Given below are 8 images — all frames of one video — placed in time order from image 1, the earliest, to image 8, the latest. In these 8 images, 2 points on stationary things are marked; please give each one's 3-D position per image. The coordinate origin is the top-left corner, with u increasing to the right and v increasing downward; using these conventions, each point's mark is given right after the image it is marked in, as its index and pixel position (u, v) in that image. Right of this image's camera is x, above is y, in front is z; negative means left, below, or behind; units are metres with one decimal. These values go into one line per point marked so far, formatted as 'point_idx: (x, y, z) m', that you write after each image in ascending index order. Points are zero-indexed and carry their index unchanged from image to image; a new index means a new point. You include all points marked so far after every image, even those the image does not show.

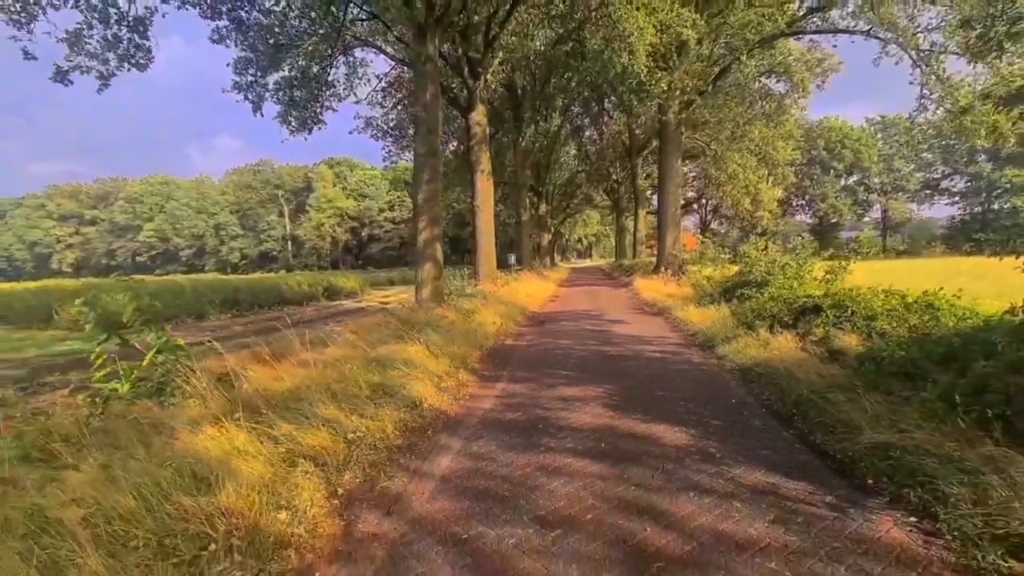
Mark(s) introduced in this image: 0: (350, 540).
0: (-1.3, -2.0, +4.0) m
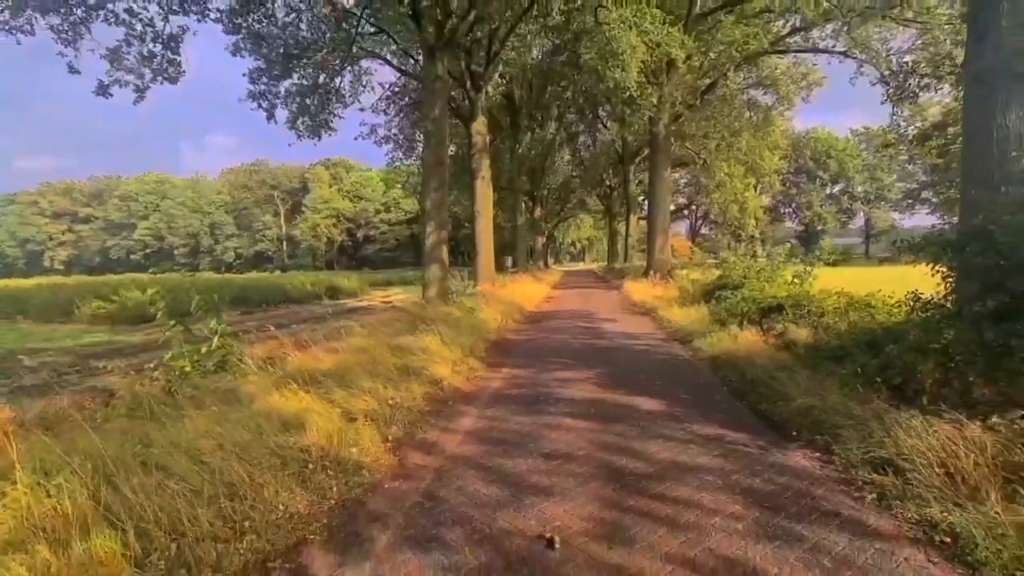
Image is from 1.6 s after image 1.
0: (-1.2, -1.9, +5.4) m
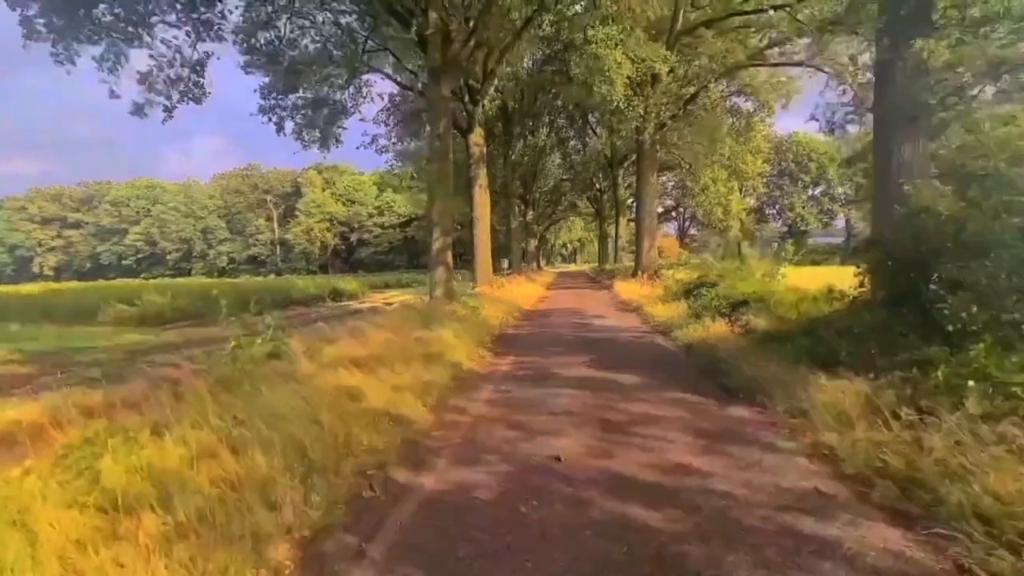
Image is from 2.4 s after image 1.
0: (-1.0, -1.9, +7.1) m
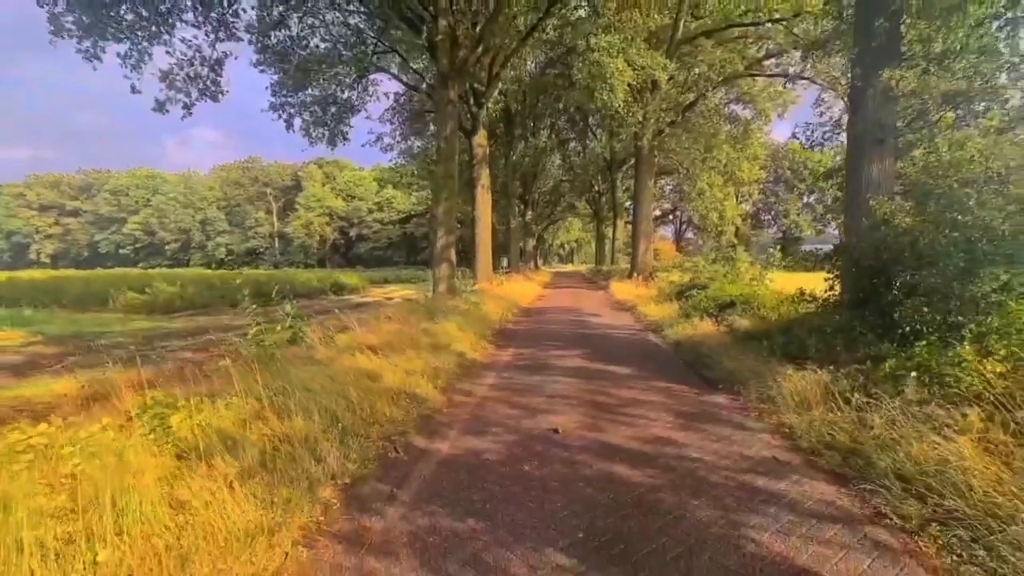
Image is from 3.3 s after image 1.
0: (-0.9, -1.8, +7.9) m
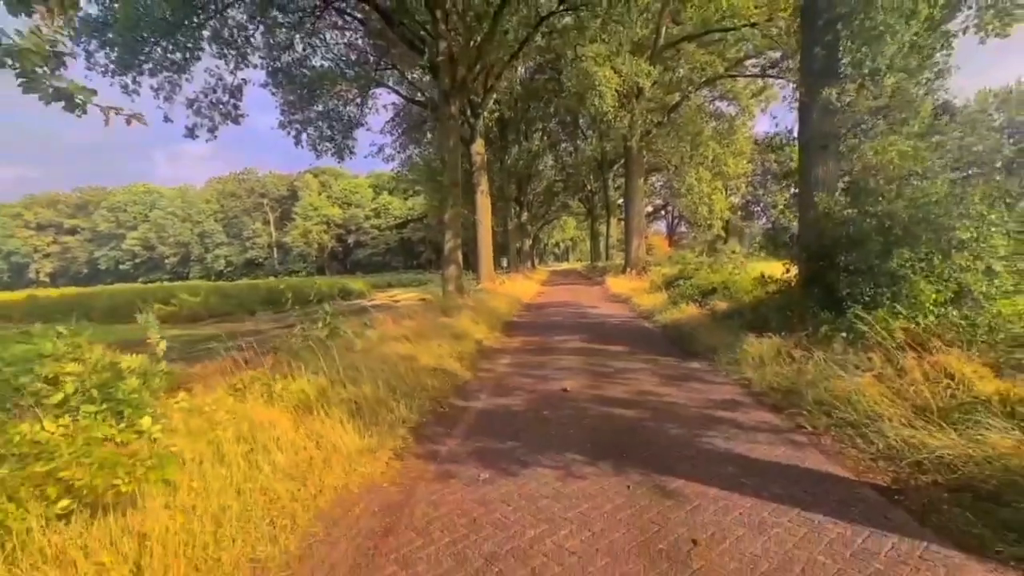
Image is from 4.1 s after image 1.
0: (-0.6, -1.7, +9.6) m
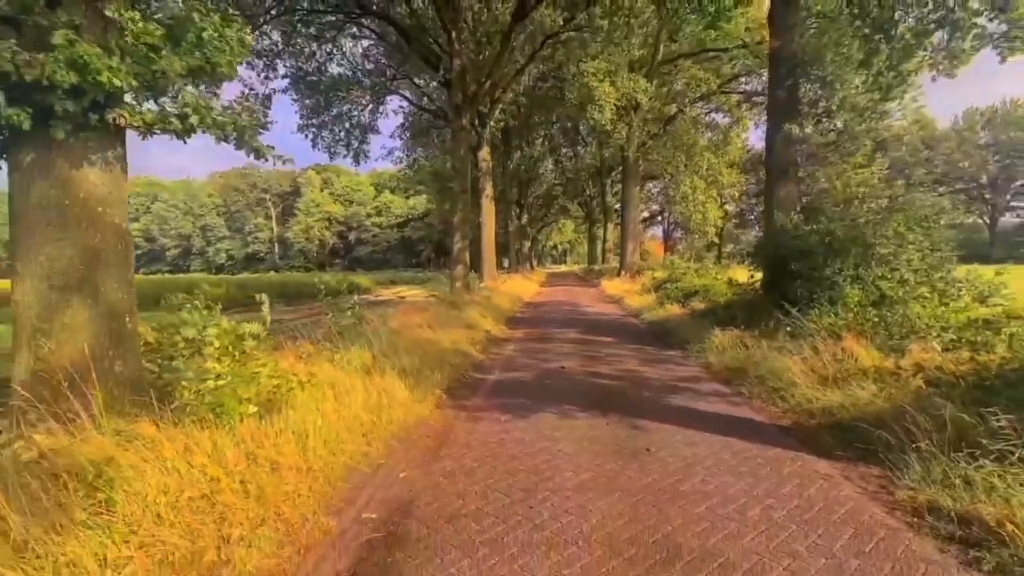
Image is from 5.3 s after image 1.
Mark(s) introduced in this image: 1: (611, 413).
0: (-0.5, -1.6, +11.5) m
1: (+1.4, -1.8, +7.0) m
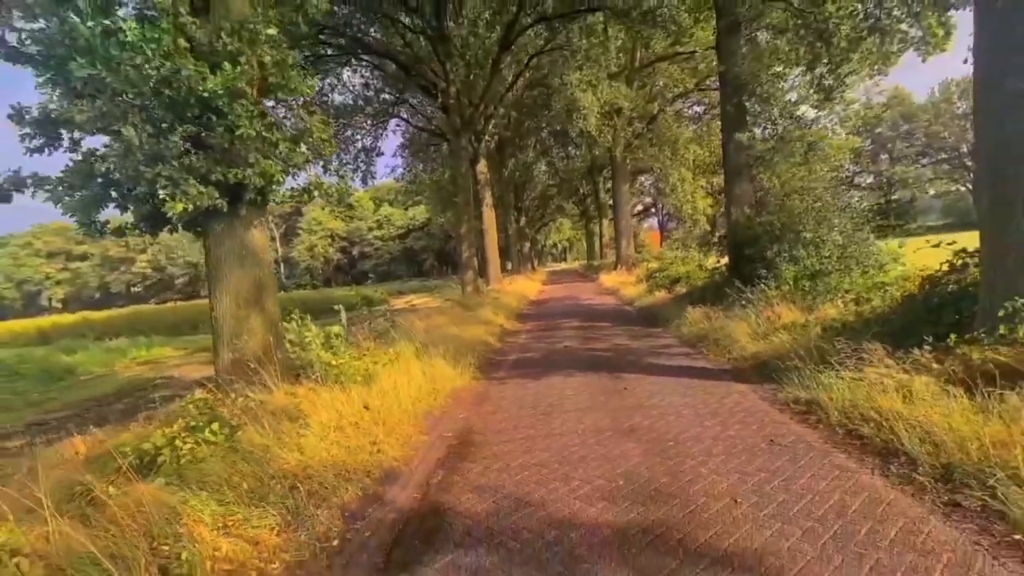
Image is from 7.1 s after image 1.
0: (-0.1, -1.6, +14.1) m
1: (+1.8, -1.6, +9.5) m
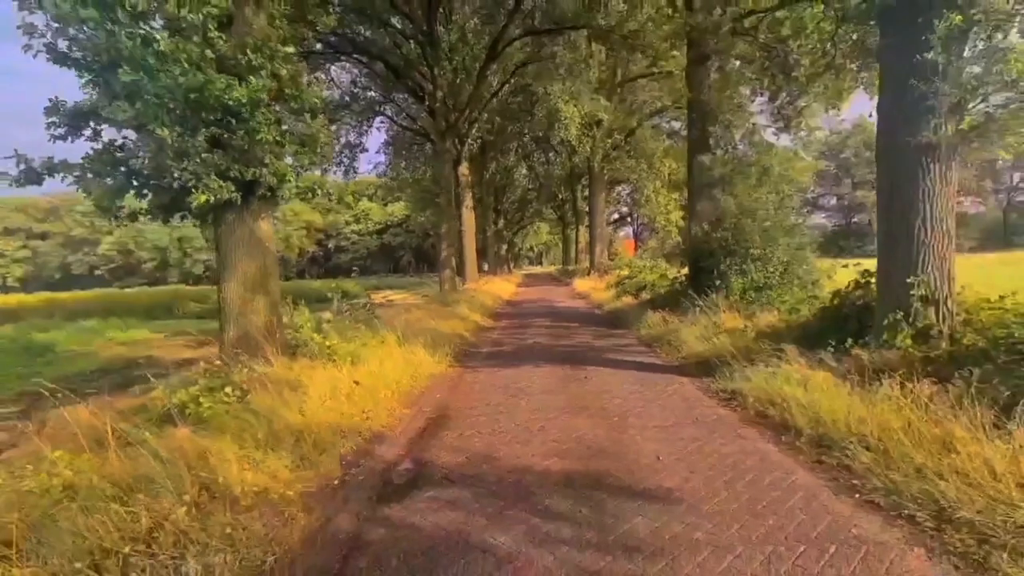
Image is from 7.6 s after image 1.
0: (-0.9, -1.6, +15.1) m
1: (+1.2, -1.6, +10.6) m
